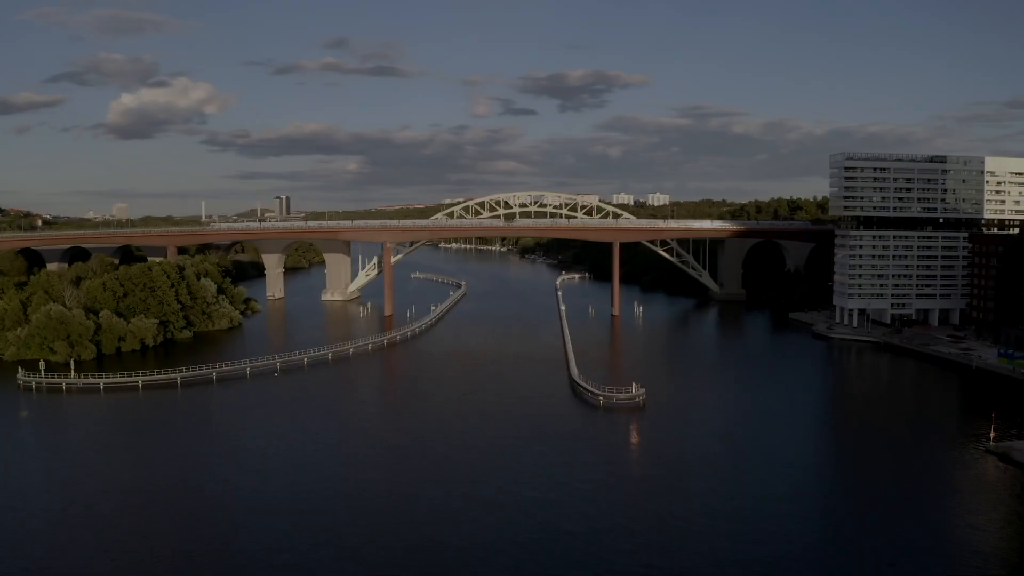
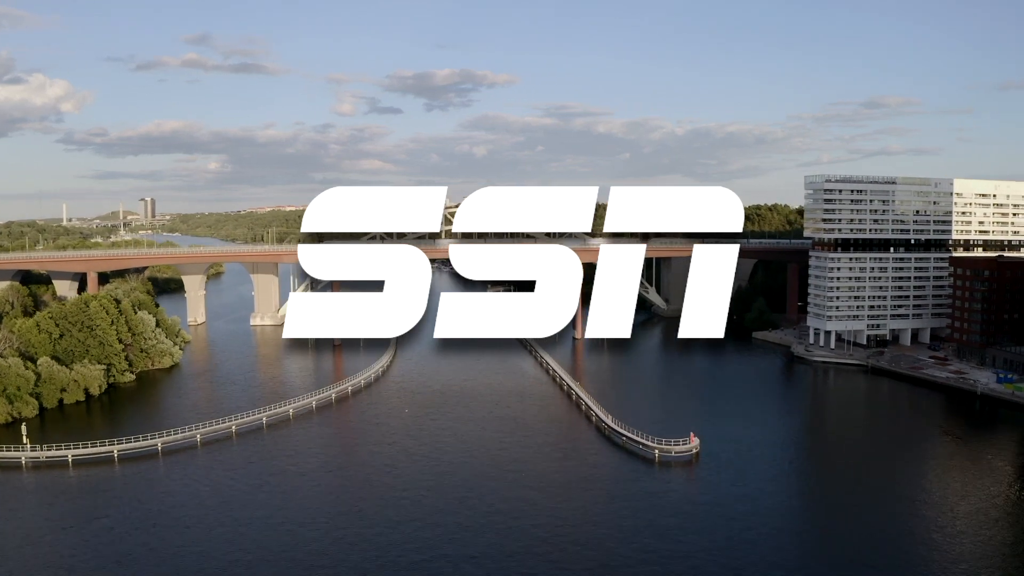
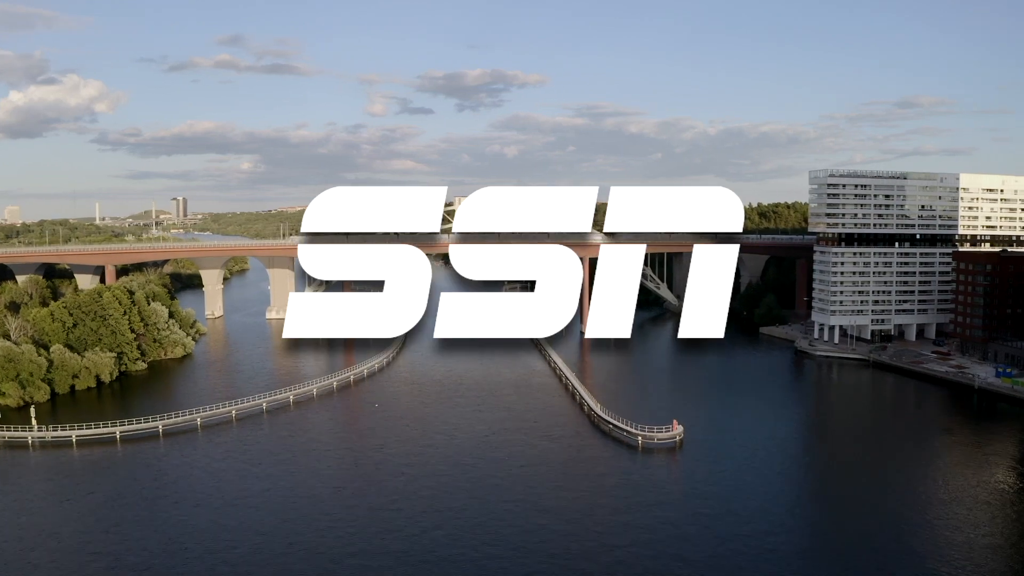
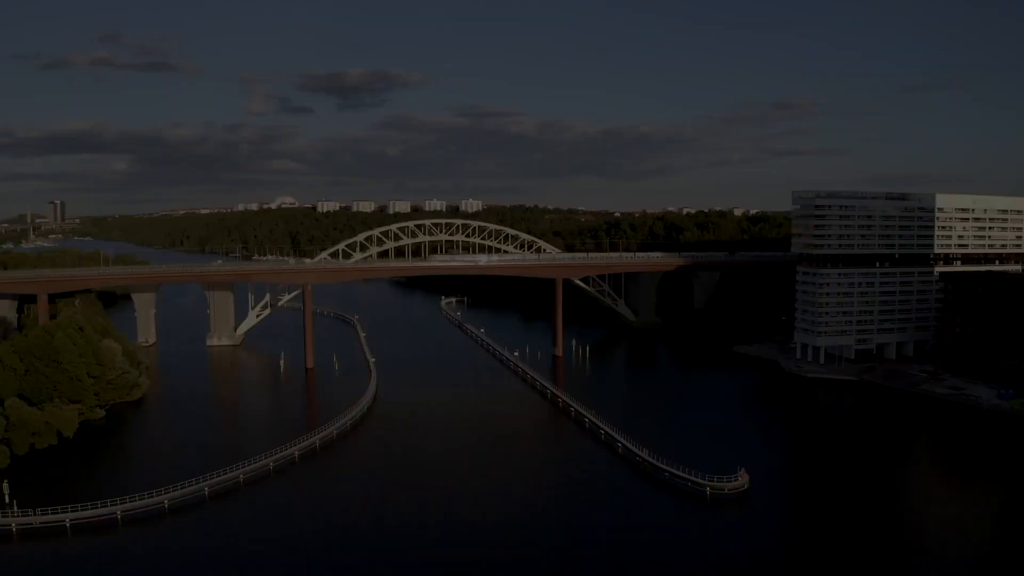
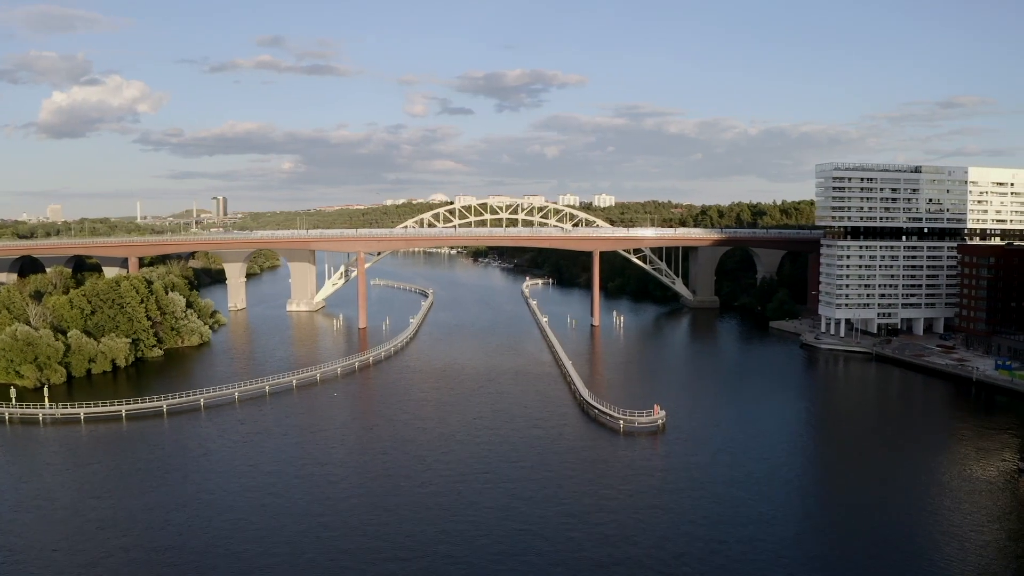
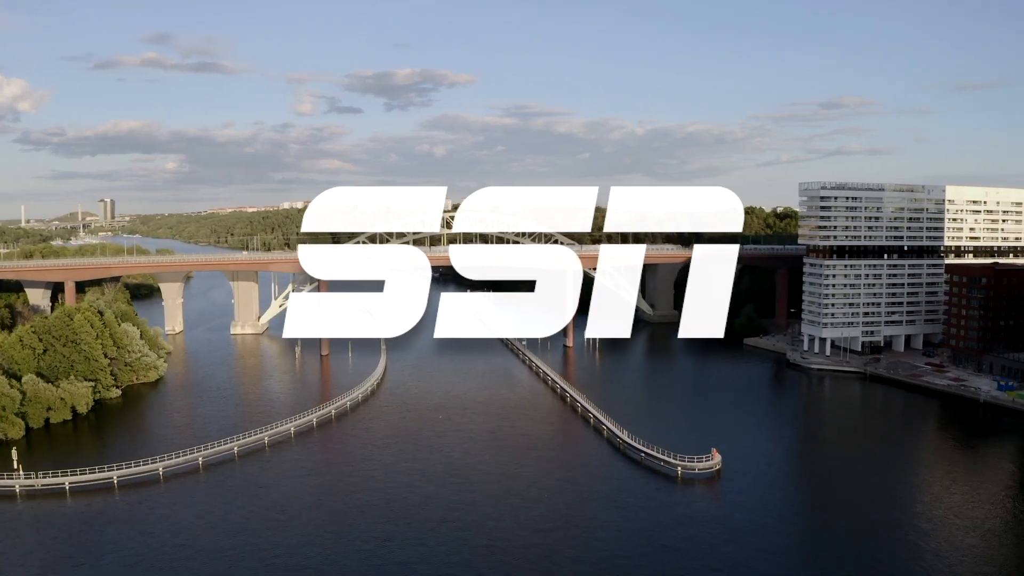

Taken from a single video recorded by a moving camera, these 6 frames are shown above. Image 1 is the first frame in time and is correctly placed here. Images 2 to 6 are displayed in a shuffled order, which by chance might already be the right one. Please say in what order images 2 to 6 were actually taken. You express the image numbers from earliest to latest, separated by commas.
5, 3, 2, 6, 4
